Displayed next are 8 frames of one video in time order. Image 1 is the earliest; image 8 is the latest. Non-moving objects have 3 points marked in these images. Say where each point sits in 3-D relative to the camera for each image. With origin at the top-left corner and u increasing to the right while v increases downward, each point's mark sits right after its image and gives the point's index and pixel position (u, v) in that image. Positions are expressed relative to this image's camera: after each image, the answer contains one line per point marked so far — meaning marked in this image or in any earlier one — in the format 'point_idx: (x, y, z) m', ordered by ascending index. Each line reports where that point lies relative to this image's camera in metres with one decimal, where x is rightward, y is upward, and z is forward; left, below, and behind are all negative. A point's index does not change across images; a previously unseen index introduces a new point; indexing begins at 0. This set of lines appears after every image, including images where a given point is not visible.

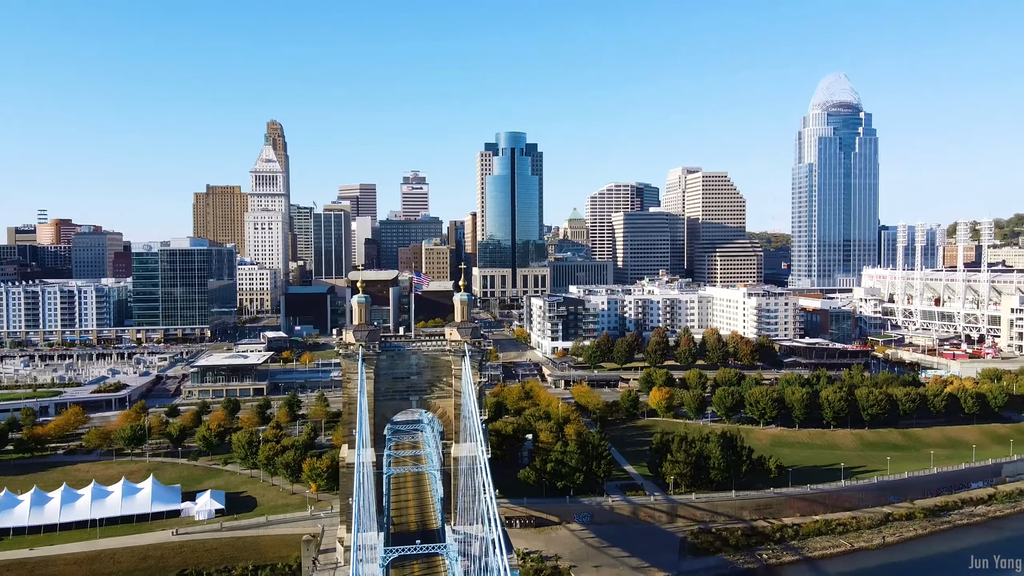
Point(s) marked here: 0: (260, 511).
0: (-5.5, -4.8, +17.7) m
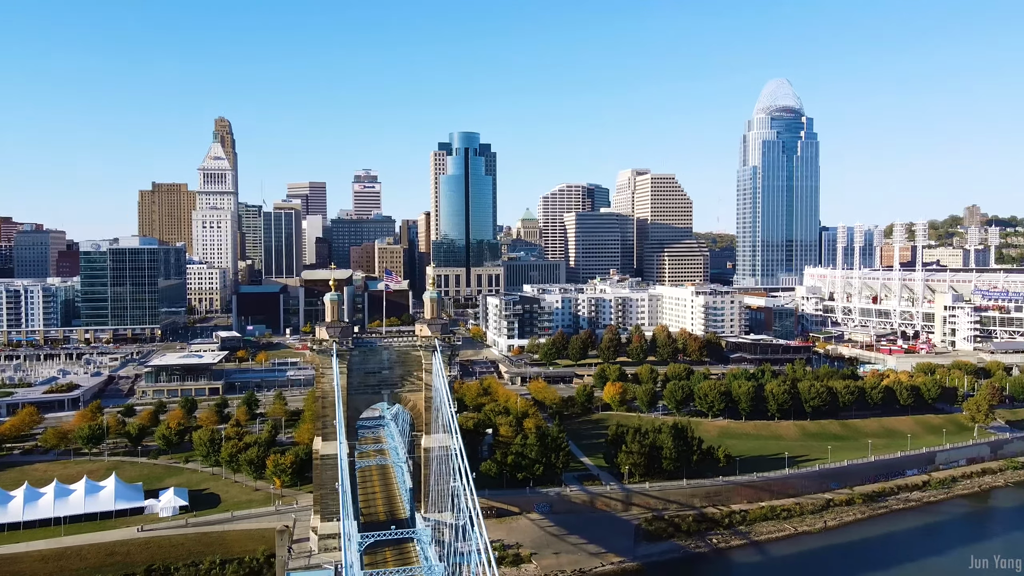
0: (-6.3, -4.8, +17.9) m
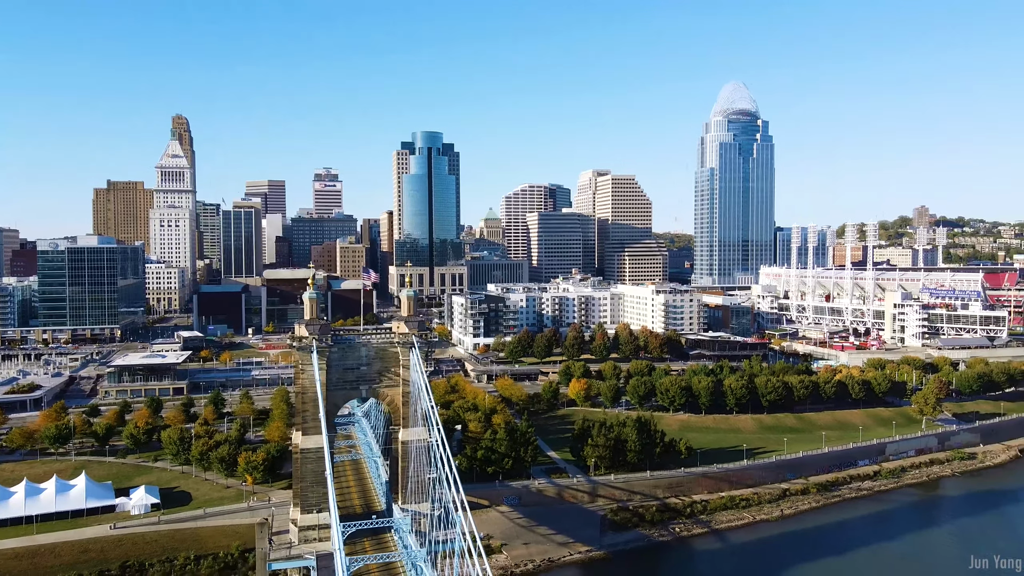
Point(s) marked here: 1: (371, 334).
0: (-7.0, -4.8, +18.0) m
1: (-2.1, -0.7, +12.5) m
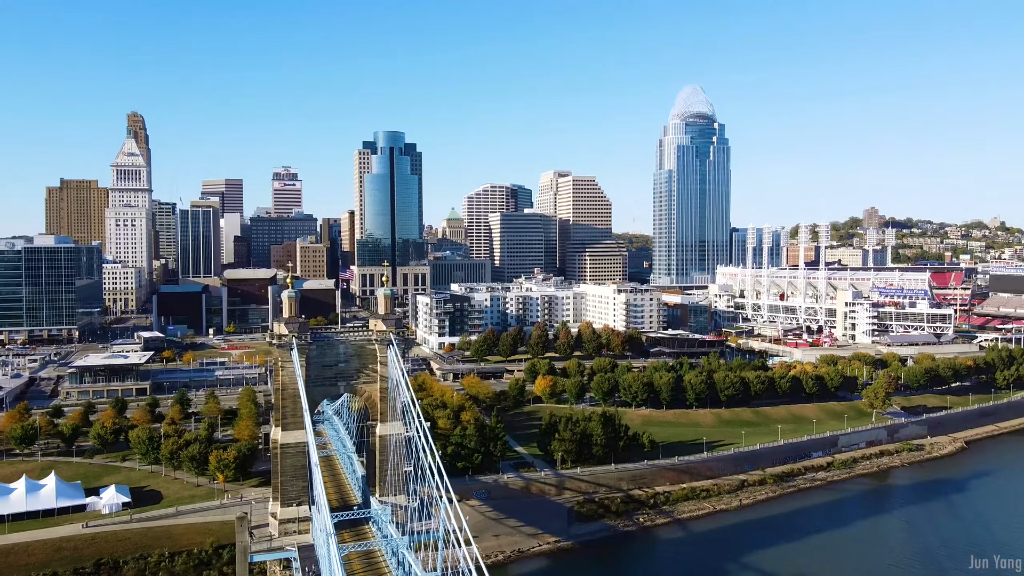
0: (-7.7, -4.7, +18.2) m
1: (-2.5, -0.7, +12.8) m
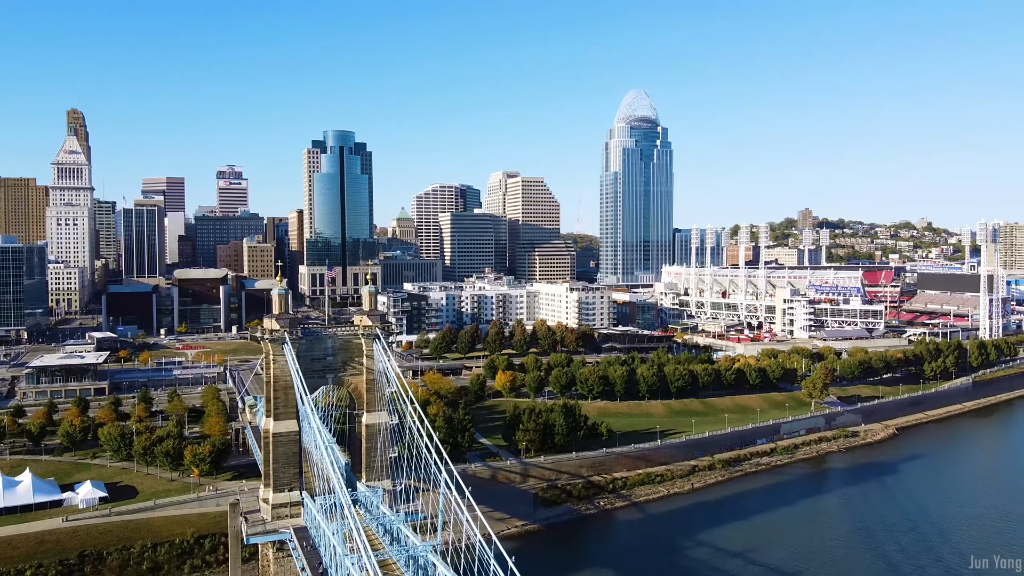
0: (-8.4, -4.7, +18.6) m
1: (-2.9, -0.7, +13.6) m
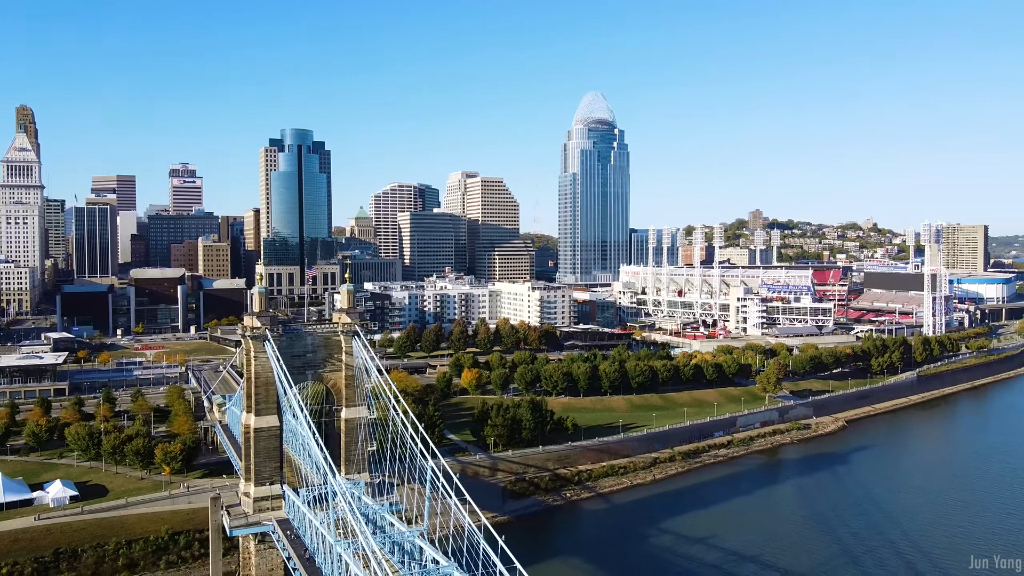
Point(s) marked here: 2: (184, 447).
0: (-9.1, -4.7, +18.7) m
1: (-3.4, -0.6, +14.0) m
2: (-7.9, -3.8, +19.8) m
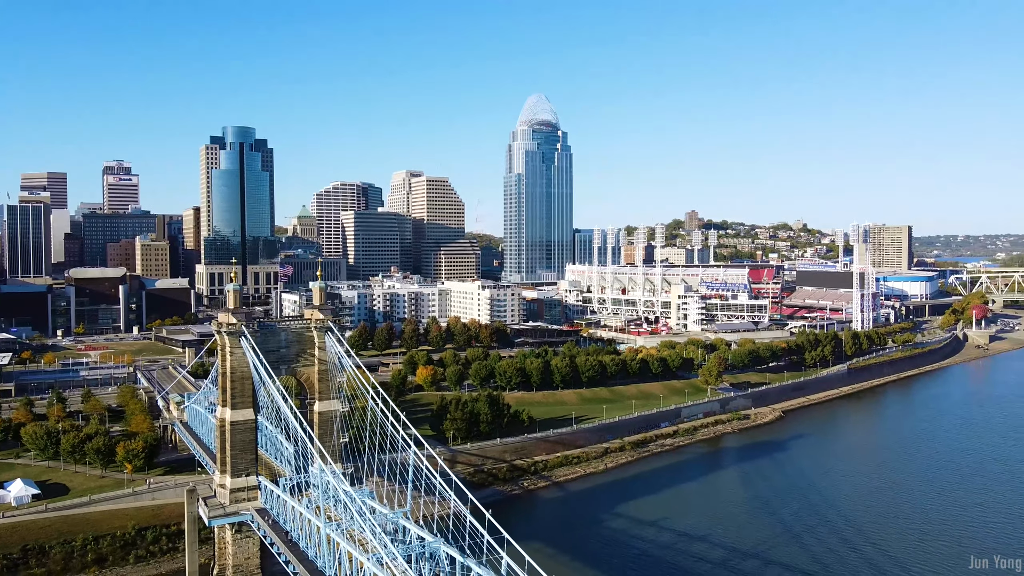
0: (-10.0, -4.7, +18.8) m
1: (-4.0, -0.6, +14.5) m
2: (-8.9, -3.8, +19.9) m
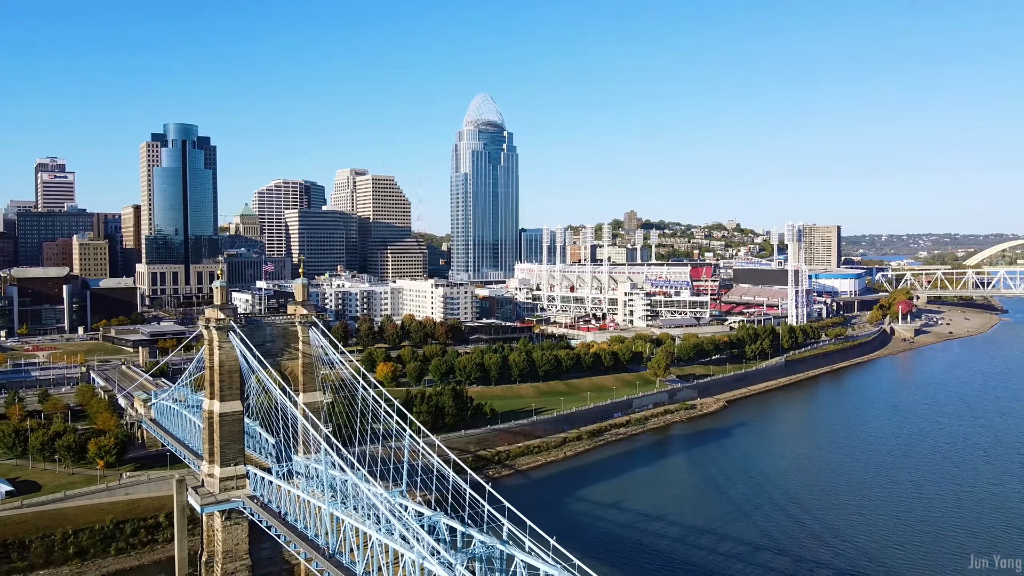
0: (-10.7, -4.7, +19.0) m
1: (-4.4, -0.5, +15.2) m
2: (-9.7, -3.8, +20.2) m
